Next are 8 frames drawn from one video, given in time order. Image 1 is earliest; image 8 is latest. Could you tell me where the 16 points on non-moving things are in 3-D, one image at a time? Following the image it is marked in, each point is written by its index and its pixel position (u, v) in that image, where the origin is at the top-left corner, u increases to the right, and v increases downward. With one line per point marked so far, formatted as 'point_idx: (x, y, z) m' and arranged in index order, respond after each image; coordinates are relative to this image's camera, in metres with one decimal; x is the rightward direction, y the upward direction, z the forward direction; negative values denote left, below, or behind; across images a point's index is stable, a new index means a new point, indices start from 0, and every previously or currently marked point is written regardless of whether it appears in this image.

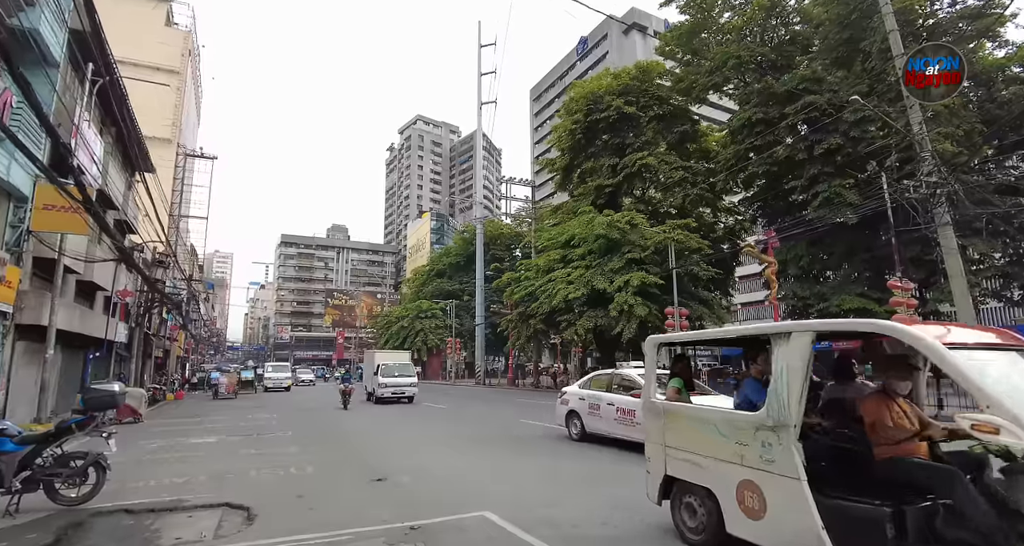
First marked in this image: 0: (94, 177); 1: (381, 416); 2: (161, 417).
0: (-12.5, +2.9, +15.5) m
1: (-4.2, -4.4, +16.0) m
2: (-10.5, -4.3, +15.6) m
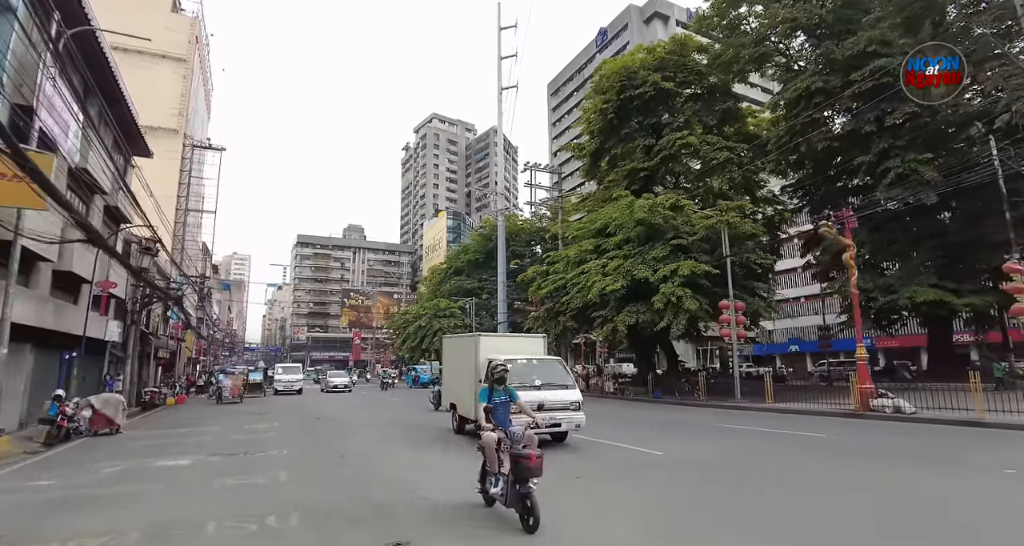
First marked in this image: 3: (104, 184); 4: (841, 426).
0: (-11.5, +3.2, +13.5) m
1: (-3.2, -4.0, +13.7) m
2: (-9.5, -4.0, +13.5) m
3: (-13.2, +2.9, +16.8) m
4: (+8.6, -4.0, +13.7) m
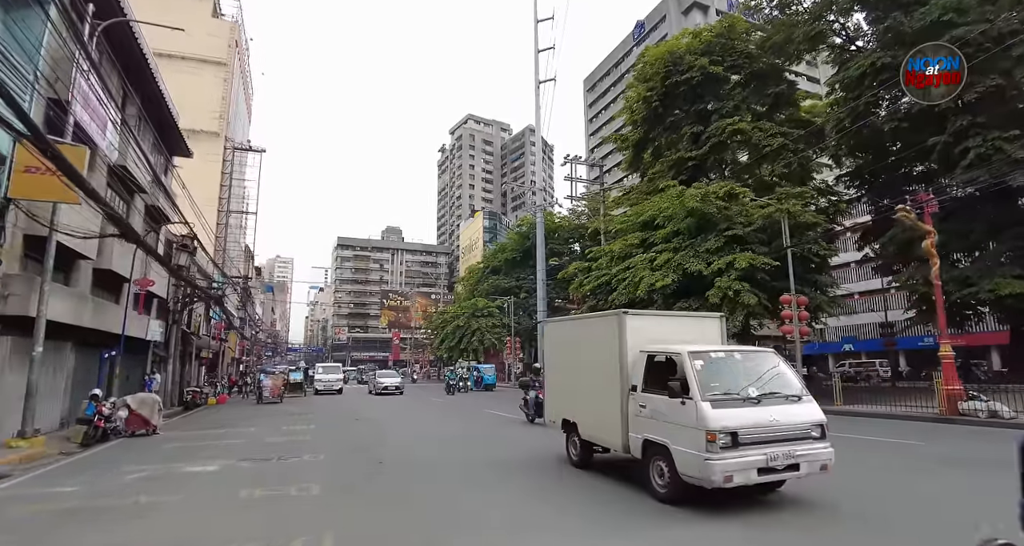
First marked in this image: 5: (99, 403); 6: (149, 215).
0: (-10.4, +3.3, +13.3) m
1: (-2.0, -3.9, +13.0) m
2: (-8.3, -3.9, +13.2) m
3: (-11.8, +2.9, +16.7) m
4: (+9.7, -3.7, +12.1) m
5: (-8.7, -2.7, +11.0) m
6: (-12.3, +2.0, +17.6) m
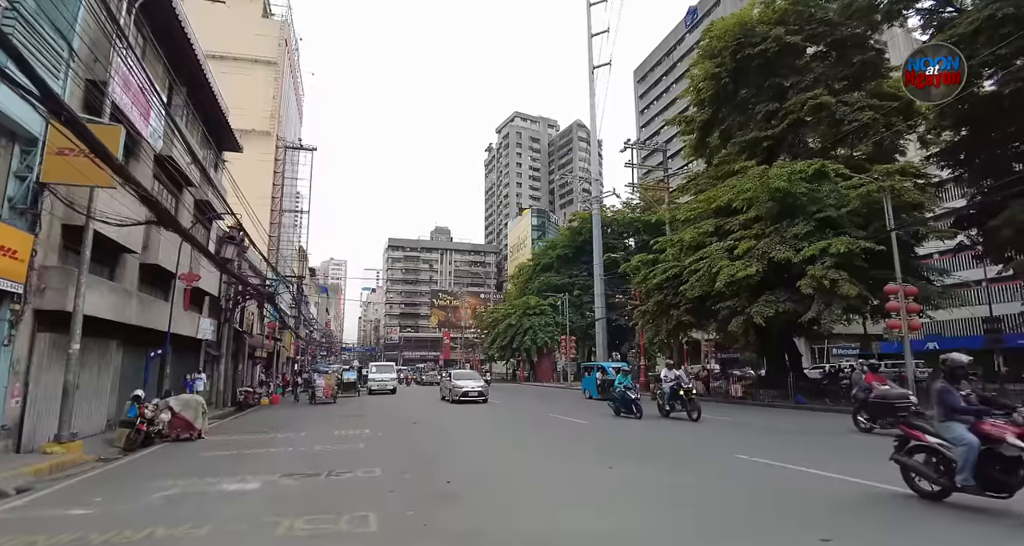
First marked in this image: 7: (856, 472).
0: (-8.8, +3.4, +12.7) m
1: (-0.4, -3.6, +11.6) m
2: (-6.6, -3.7, +12.3) m
3: (-9.9, +3.0, +16.2) m
4: (+11.2, -3.3, +9.7) m
5: (-7.2, -2.6, +10.2) m
6: (-10.3, +2.1, +17.1) m
7: (+5.0, -2.9, +7.6) m
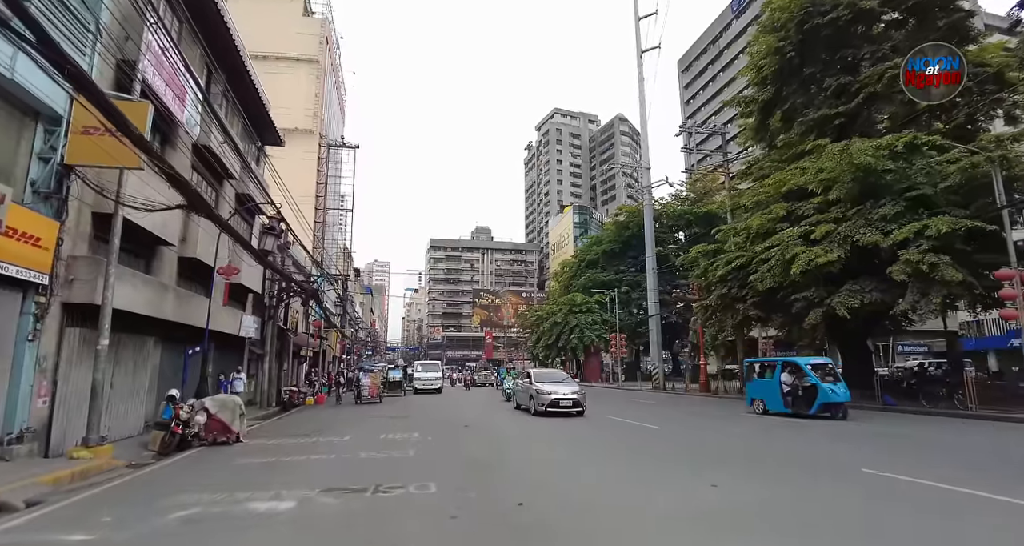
0: (-7.5, +3.6, +12.0) m
1: (+0.9, -3.3, +10.3) m
2: (-5.3, -3.5, +11.6) m
3: (-8.4, +3.2, +15.6) m
4: (+12.3, -2.9, +7.5) m
5: (-6.1, -2.4, +9.4) m
6: (-8.7, +2.2, +16.6) m
7: (+6.0, -2.6, +6.0) m
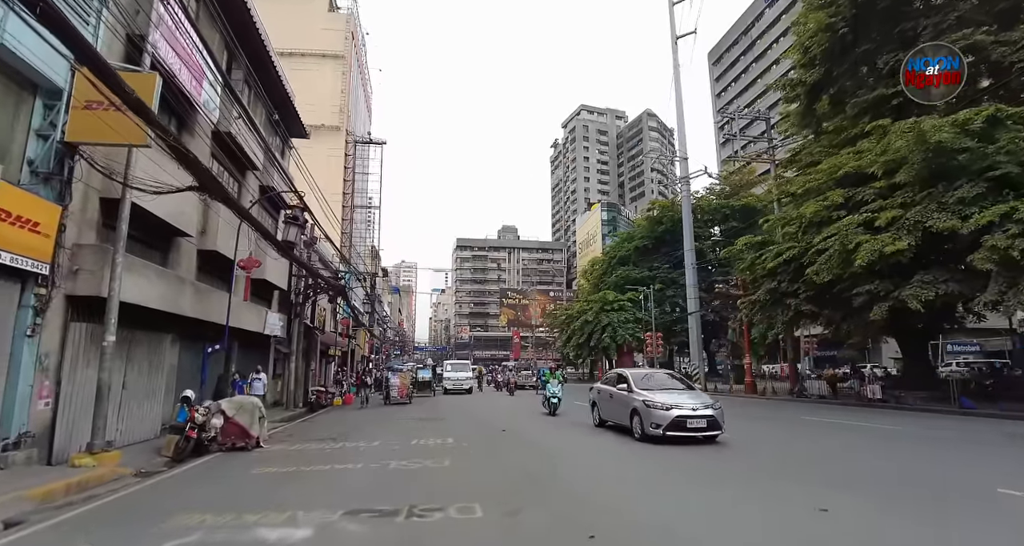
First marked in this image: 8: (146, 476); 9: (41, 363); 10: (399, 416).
0: (-6.7, +3.7, +11.3) m
1: (+1.7, -3.1, +9.2) m
2: (-4.4, -3.4, +10.7) m
3: (-7.3, +3.3, +15.0) m
4: (+12.9, -2.6, +5.8) m
5: (-5.3, -2.2, +8.7) m
6: (-7.6, +2.4, +15.9) m
7: (+6.5, -2.3, +4.6) m
8: (-5.2, -2.9, +7.4) m
9: (-6.5, -1.2, +7.2) m
10: (-3.4, -4.2, +15.5) m
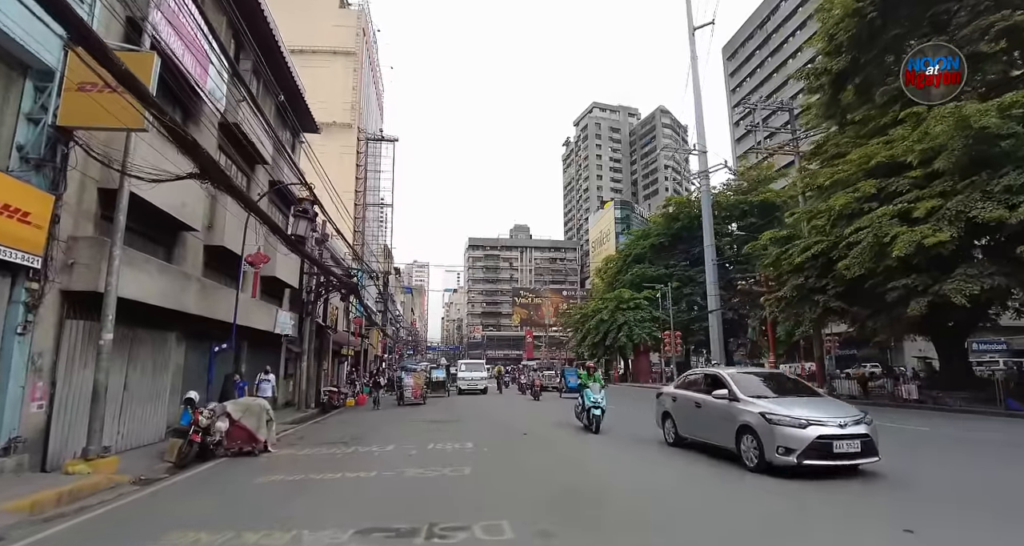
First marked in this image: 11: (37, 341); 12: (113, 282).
0: (-6.3, +3.8, +10.8) m
1: (+2.1, -3.0, +8.5) m
2: (-4.0, -3.3, +10.2) m
3: (-6.9, +3.4, +14.5) m
4: (+13.2, -2.4, +4.9) m
5: (-5.0, -2.2, +8.2) m
6: (-7.1, +2.5, +15.5) m
7: (+6.8, -2.2, +3.8) m
8: (-4.9, -2.8, +6.9) m
9: (-6.2, -1.2, +6.8) m
10: (-2.8, -4.1, +14.9) m
11: (-6.2, -0.9, +6.8) m
12: (-5.5, -0.1, +7.2) m
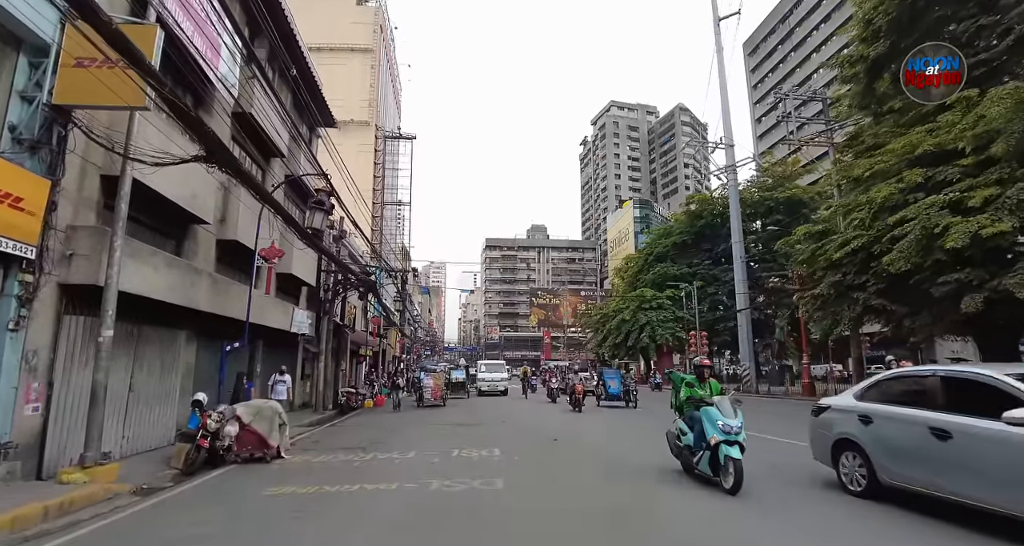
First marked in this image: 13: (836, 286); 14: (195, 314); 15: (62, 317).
0: (-5.8, +3.9, +10.3) m
1: (+2.6, -2.9, +7.7) m
2: (-3.5, -3.2, +9.6) m
3: (-6.2, +3.5, +14.0) m
4: (+13.6, -2.2, +3.8) m
5: (-4.5, -2.0, +7.6) m
6: (-6.4, +2.6, +15.0) m
7: (+7.1, -2.0, +2.9) m
8: (-4.4, -2.7, +6.3) m
9: (-5.8, -1.1, +6.3) m
10: (-2.2, -4.0, +14.3) m
11: (-5.8, -0.8, +6.3) m
12: (-5.1, 0.0, +6.6) m
13: (+12.3, -0.5, +19.7) m
14: (-5.9, -0.8, +9.7) m
15: (-5.8, -0.6, +6.8) m
